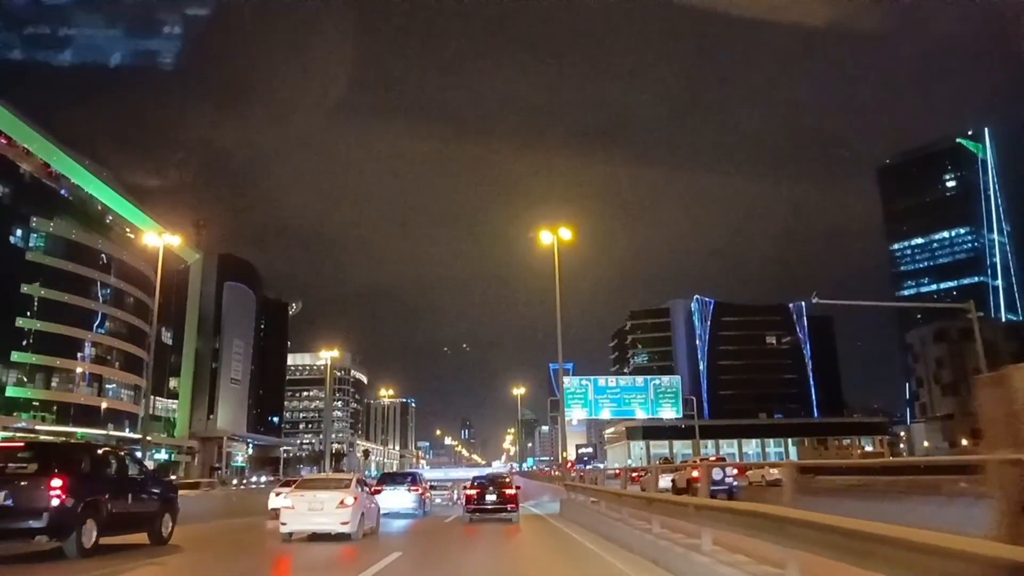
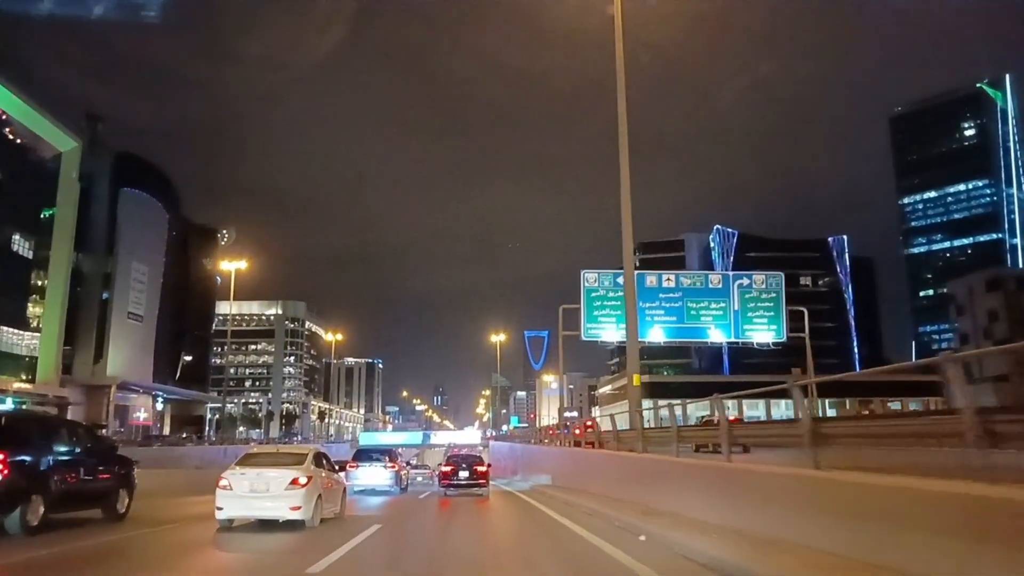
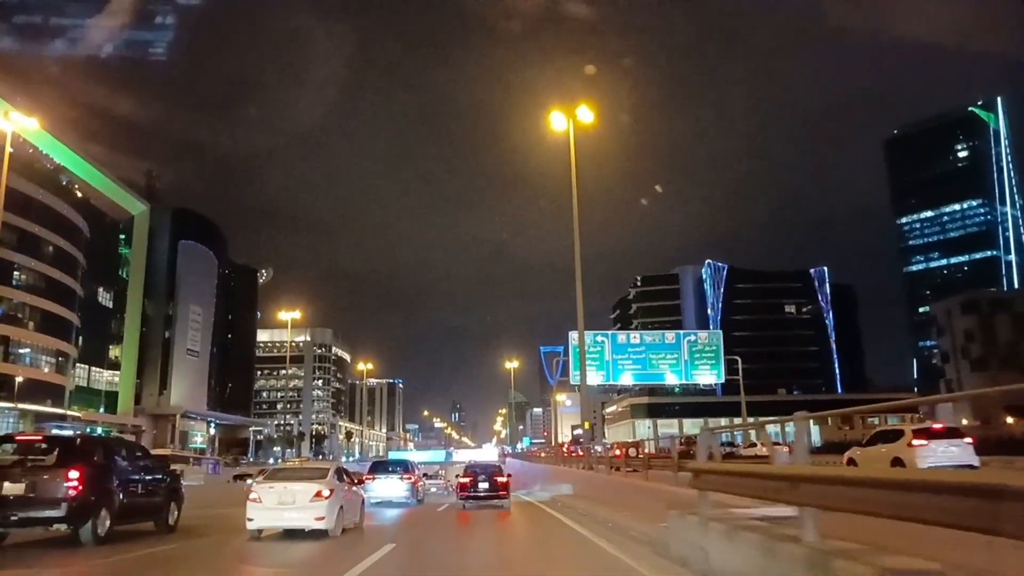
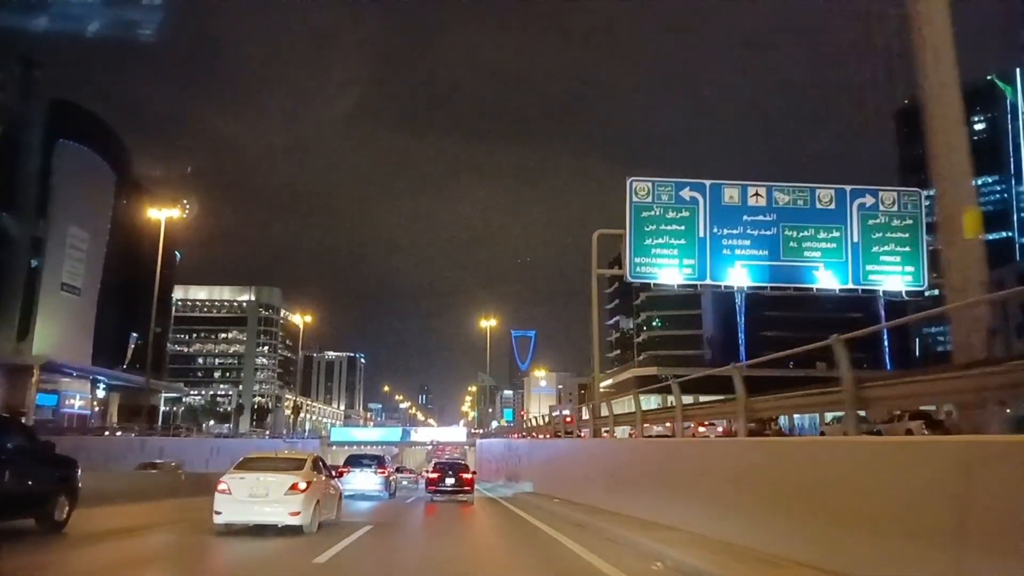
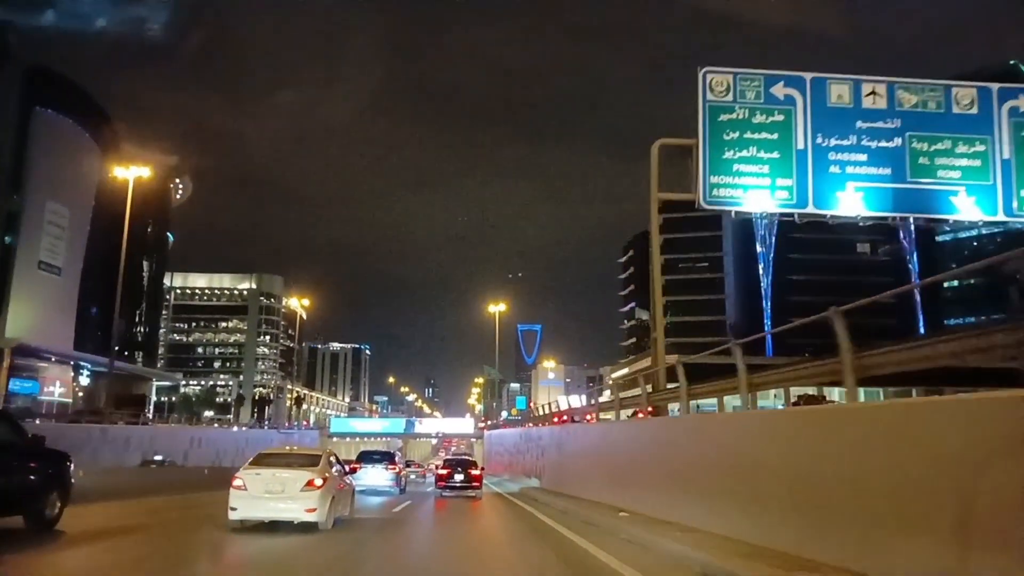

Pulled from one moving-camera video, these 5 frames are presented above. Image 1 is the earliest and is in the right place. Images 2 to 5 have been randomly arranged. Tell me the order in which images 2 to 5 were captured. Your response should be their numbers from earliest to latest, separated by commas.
3, 2, 4, 5
